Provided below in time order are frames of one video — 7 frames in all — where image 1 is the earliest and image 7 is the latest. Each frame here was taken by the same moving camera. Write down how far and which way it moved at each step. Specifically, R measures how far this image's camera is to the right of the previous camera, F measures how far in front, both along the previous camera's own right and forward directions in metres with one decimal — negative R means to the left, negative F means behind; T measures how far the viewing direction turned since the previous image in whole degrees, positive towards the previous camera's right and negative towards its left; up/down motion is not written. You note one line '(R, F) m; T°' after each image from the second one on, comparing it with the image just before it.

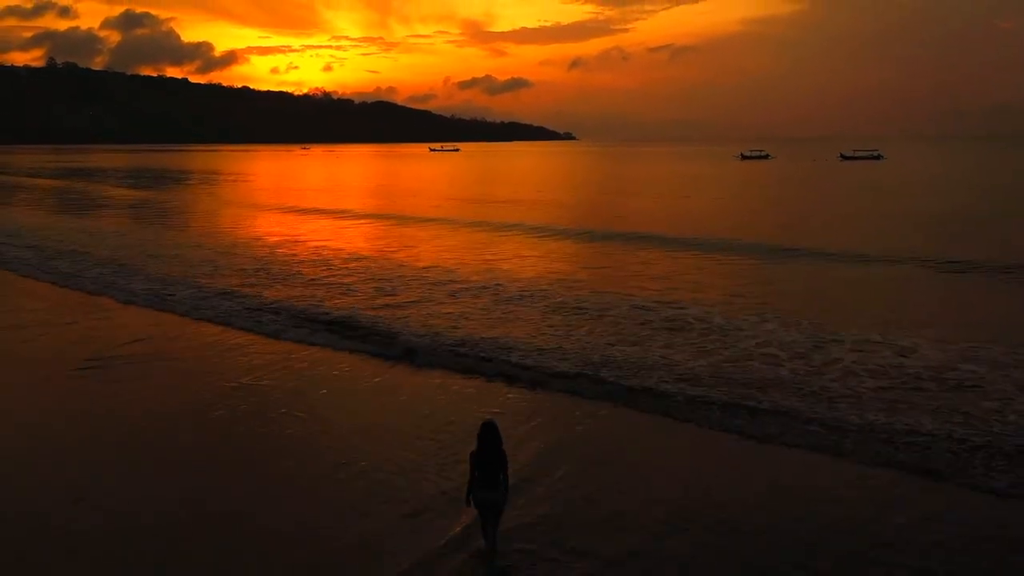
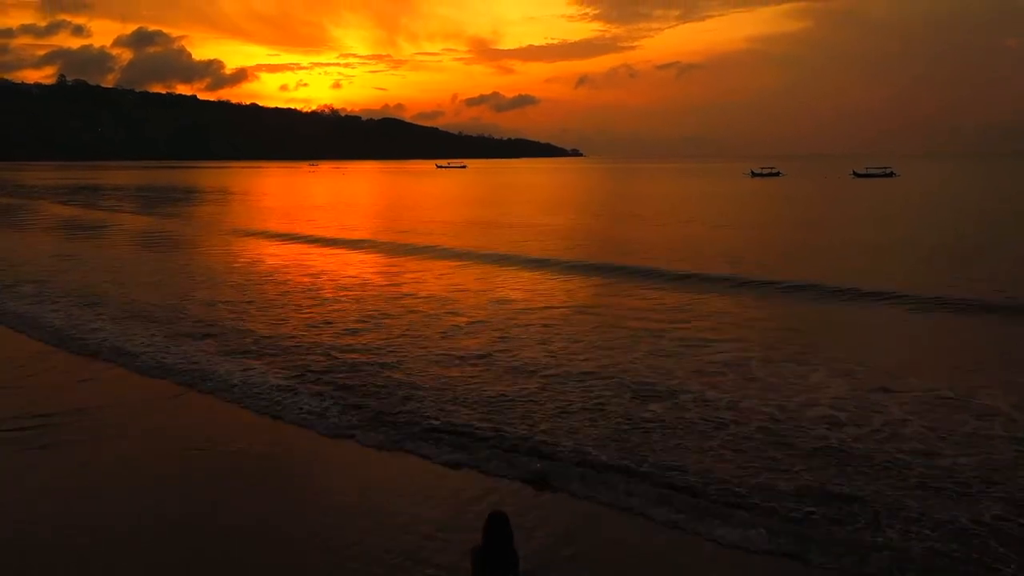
(0.0, +0.6) m; 0°
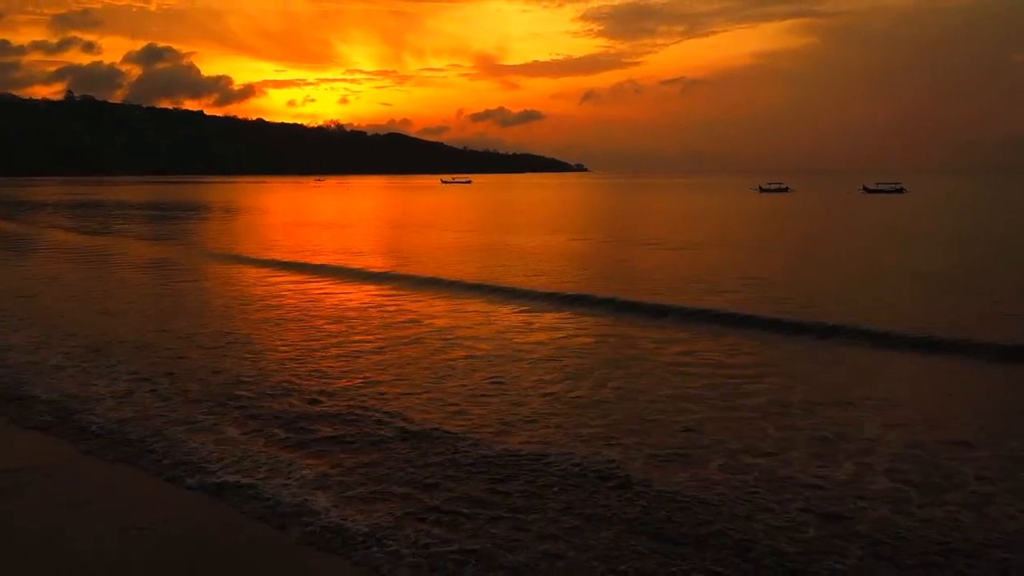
(-0.1, +0.6) m; 0°
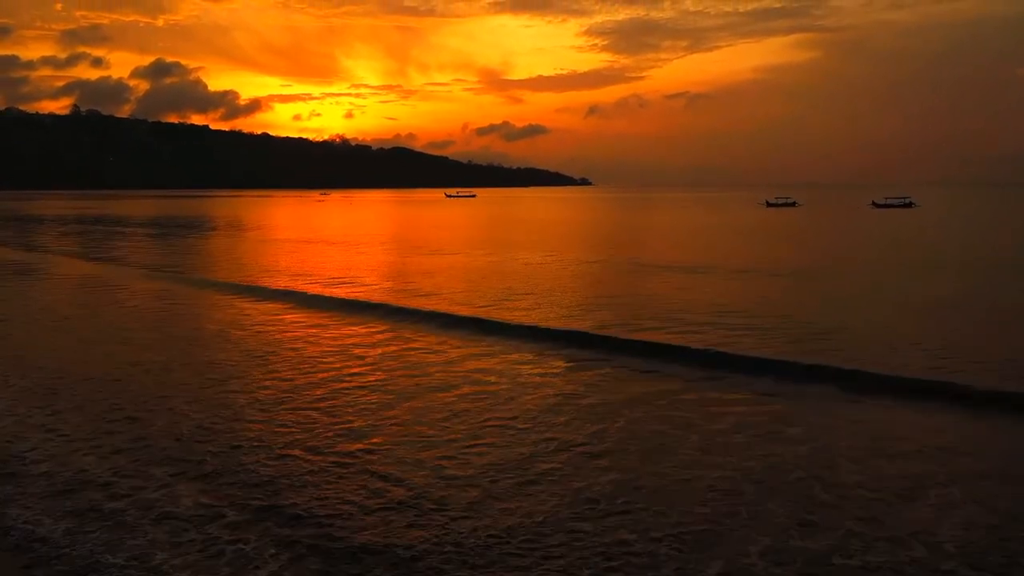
(-0.1, +0.5) m; 0°
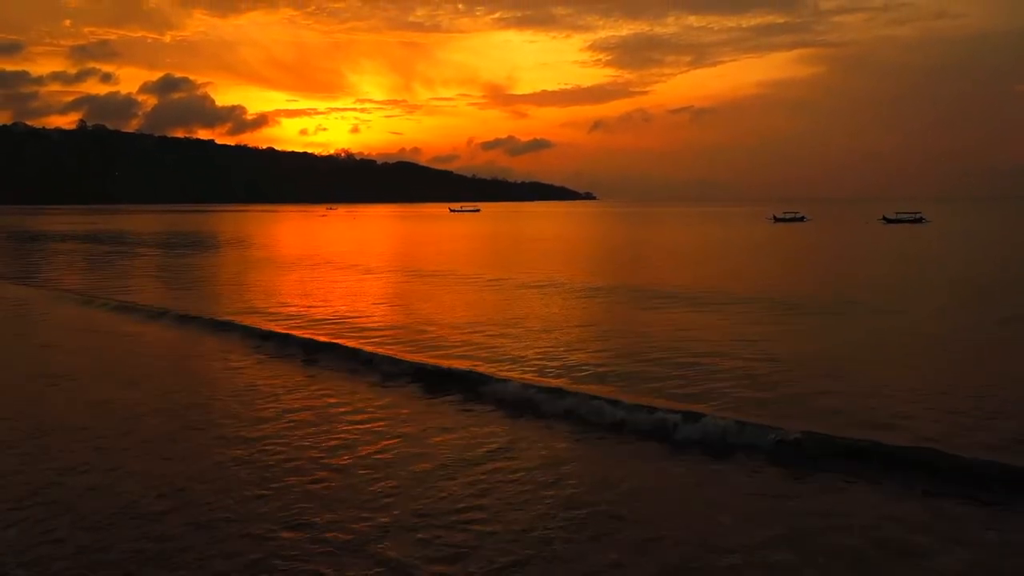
(0.0, +0.6) m; 0°
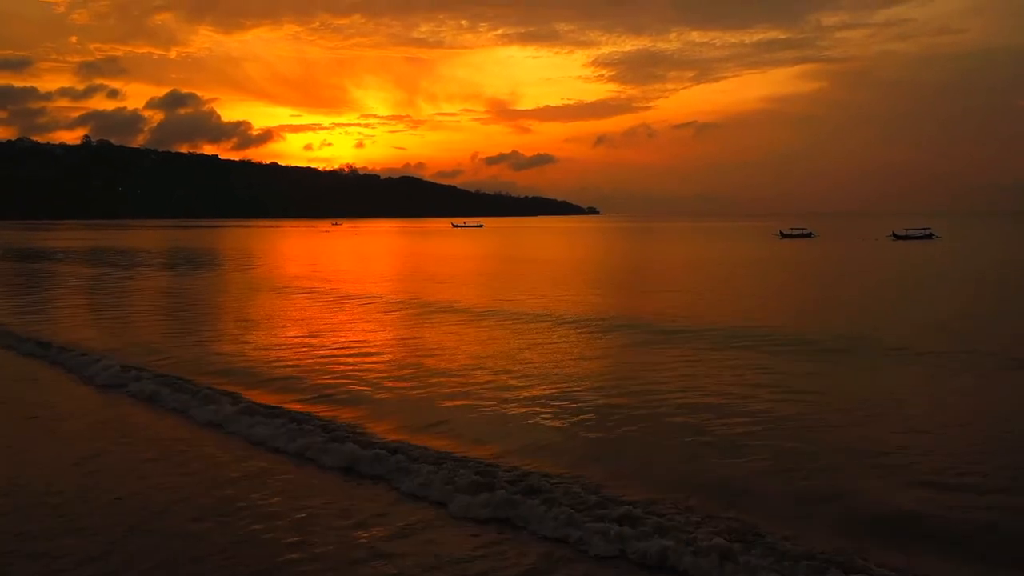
(-0.1, +0.9) m; 0°
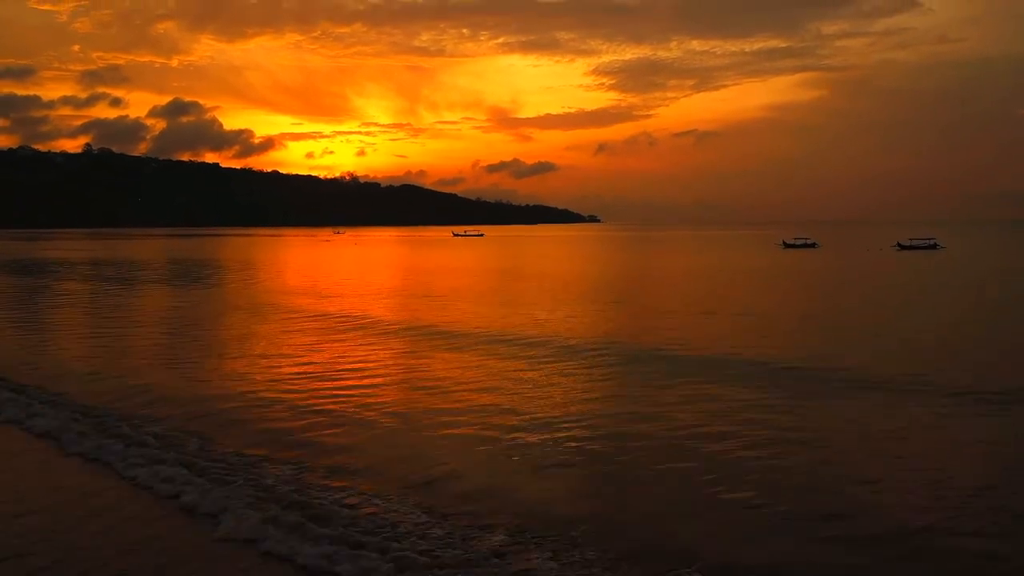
(-0.1, +0.4) m; 0°
